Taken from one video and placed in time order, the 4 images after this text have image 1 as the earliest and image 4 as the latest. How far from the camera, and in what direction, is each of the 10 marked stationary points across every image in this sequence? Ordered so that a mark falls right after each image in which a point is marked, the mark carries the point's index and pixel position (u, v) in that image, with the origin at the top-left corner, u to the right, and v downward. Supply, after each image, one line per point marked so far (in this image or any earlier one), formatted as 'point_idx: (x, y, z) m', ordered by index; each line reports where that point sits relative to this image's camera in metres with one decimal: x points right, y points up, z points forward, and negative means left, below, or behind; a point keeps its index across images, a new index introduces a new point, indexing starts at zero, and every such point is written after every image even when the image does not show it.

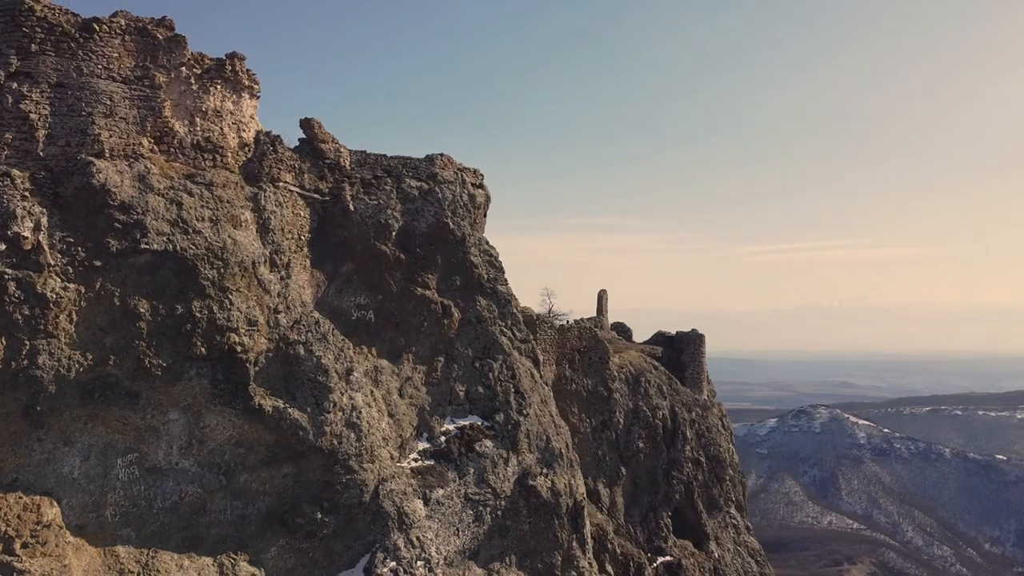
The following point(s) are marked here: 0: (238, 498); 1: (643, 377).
0: (-3.3, -2.5, +9.7) m
1: (+2.9, -2.0, +18.2) m
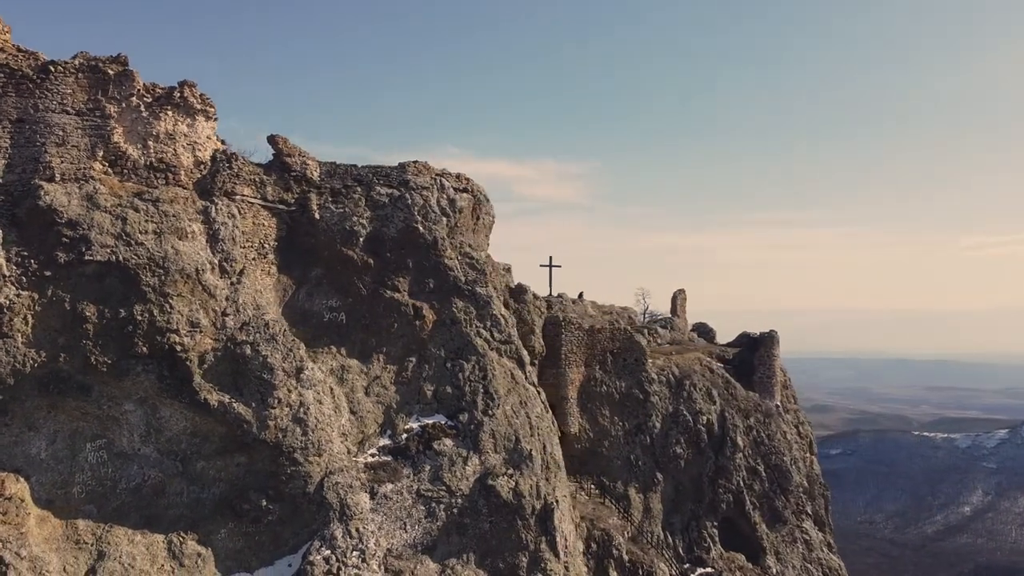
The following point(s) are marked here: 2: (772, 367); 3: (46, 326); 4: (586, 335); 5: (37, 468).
0: (-4.2, -2.6, +10.7) m
1: (+3.8, -2.0, +17.6) m
2: (+6.4, -1.9, +19.7) m
3: (-5.6, -0.5, +9.7) m
4: (+1.5, -1.0, +16.6) m
5: (-5.9, -2.2, +10.0) m
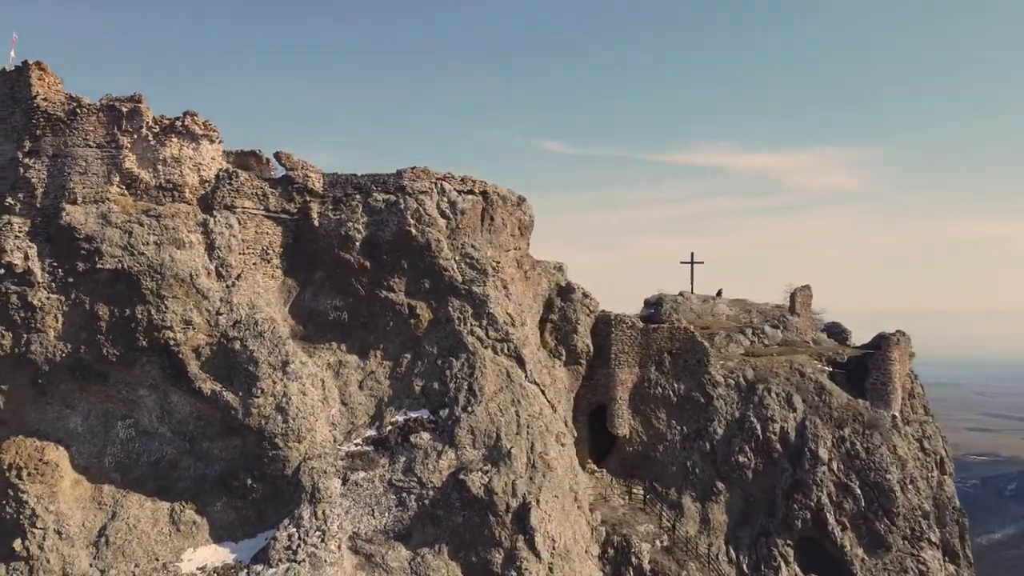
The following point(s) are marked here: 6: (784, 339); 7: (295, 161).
0: (-4.8, -2.6, +12.3) m
1: (+5.0, -1.9, +16.2) m
2: (+8.1, -1.8, +17.4) m
3: (-6.4, -0.5, +11.8) m
4: (+2.5, -0.9, +16.0) m
5: (-6.6, -2.3, +12.1) m
6: (+6.6, -1.2, +19.6) m
7: (-3.5, +2.1, +13.1) m
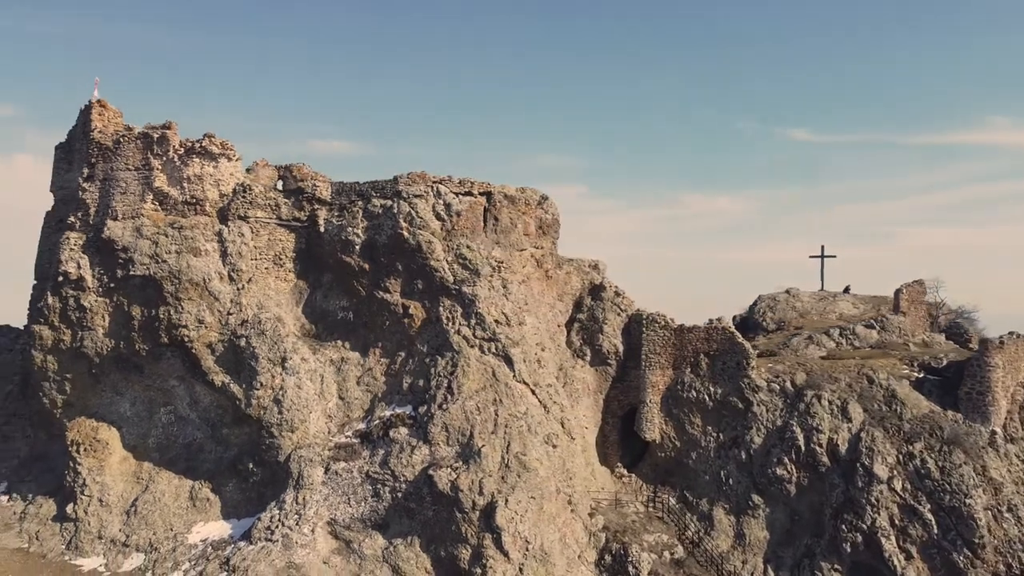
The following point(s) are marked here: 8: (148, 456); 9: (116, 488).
0: (-5.0, -2.7, +13.8) m
1: (+5.5, -1.9, +14.7) m
2: (+8.8, -1.7, +15.0) m
3: (-6.8, -0.6, +13.7) m
4: (+3.0, -0.9, +15.2) m
5: (-6.8, -2.4, +14.1) m
6: (+8.0, -1.1, +17.5) m
7: (-3.6, +2.0, +14.2) m
8: (-6.3, -2.9, +14.0) m
9: (-6.7, -3.4, +13.6) m
